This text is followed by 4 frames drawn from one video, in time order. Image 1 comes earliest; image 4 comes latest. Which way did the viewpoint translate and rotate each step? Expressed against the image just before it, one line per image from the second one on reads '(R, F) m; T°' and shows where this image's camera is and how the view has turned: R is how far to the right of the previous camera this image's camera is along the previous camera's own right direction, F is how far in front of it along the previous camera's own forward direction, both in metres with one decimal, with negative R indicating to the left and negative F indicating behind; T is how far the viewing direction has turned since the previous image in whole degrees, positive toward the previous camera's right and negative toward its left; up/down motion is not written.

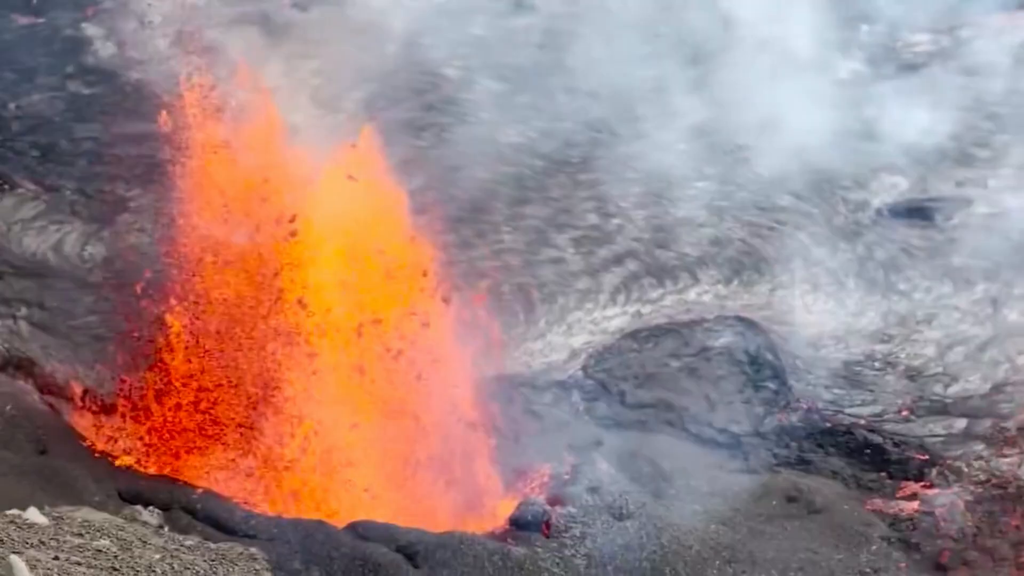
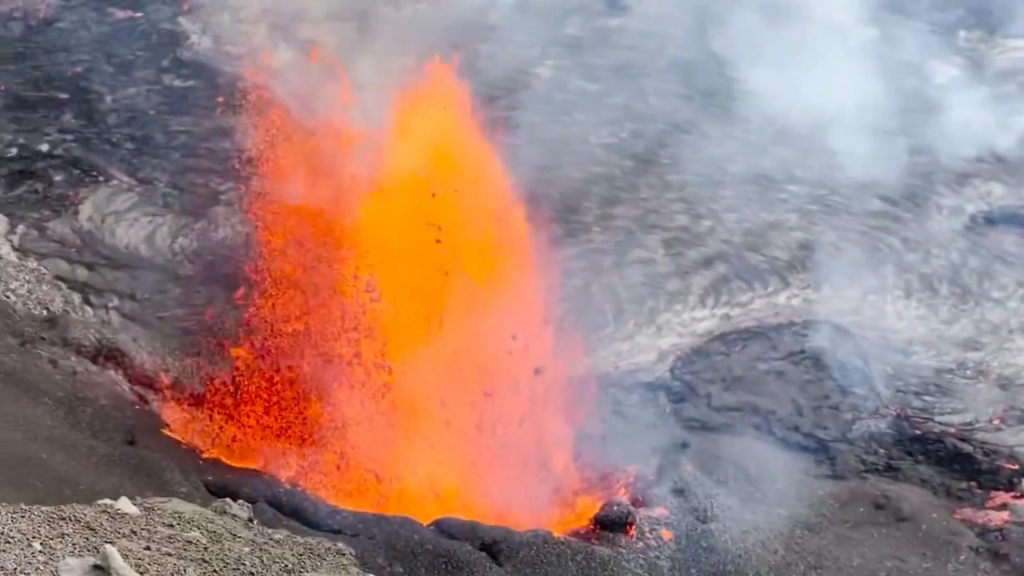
(-1.1, 0.0) m; -1°
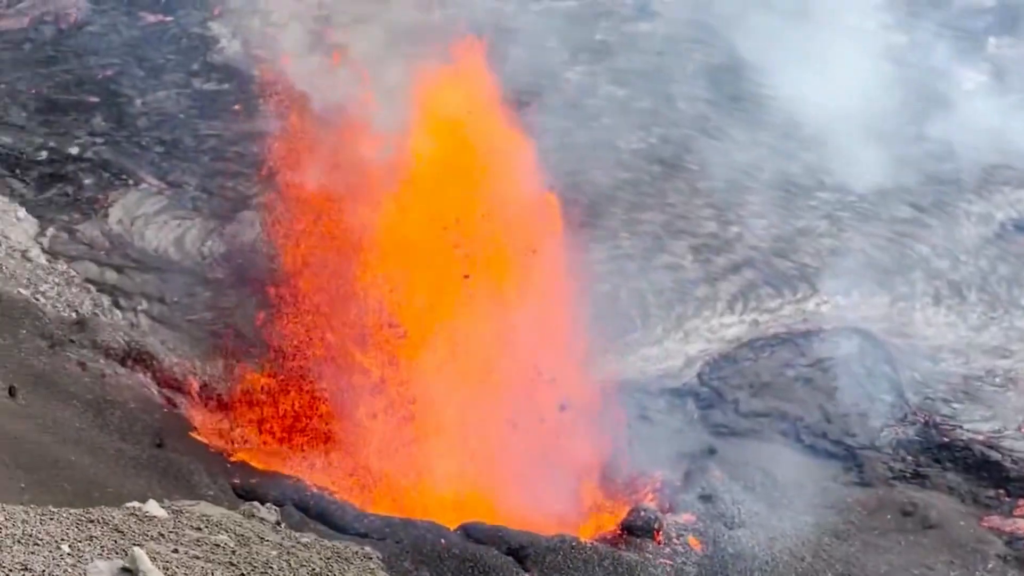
(-0.3, 0.0) m; 0°
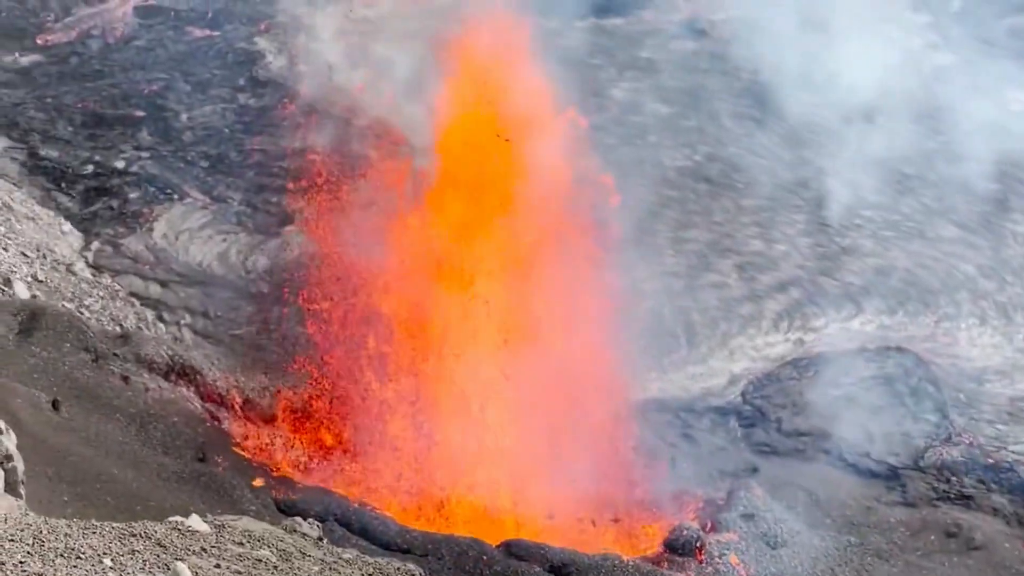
(-0.5, 0.0) m; 0°
